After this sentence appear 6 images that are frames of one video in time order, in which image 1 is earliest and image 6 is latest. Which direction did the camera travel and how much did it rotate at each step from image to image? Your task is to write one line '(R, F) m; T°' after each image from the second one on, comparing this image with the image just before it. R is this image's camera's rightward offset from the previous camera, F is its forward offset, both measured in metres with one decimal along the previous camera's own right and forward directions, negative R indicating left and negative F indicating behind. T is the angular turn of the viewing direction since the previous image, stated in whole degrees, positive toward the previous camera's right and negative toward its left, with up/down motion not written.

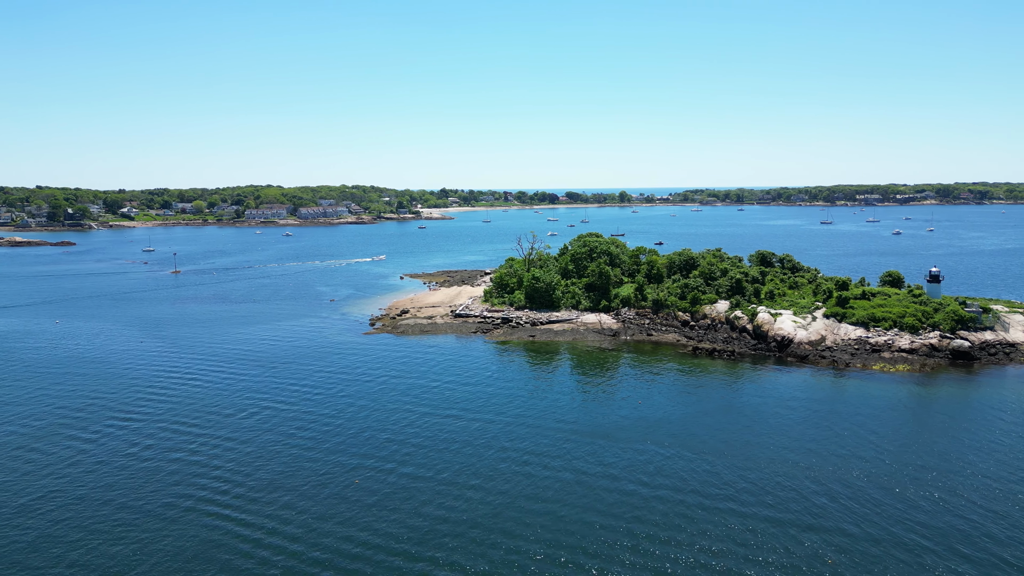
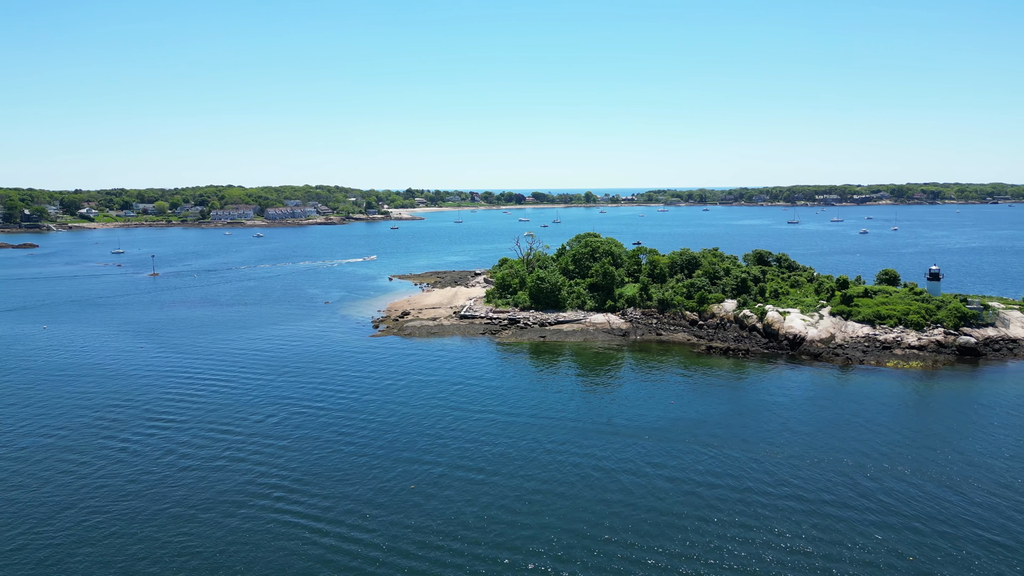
(-2.4, +0.4) m; +2°
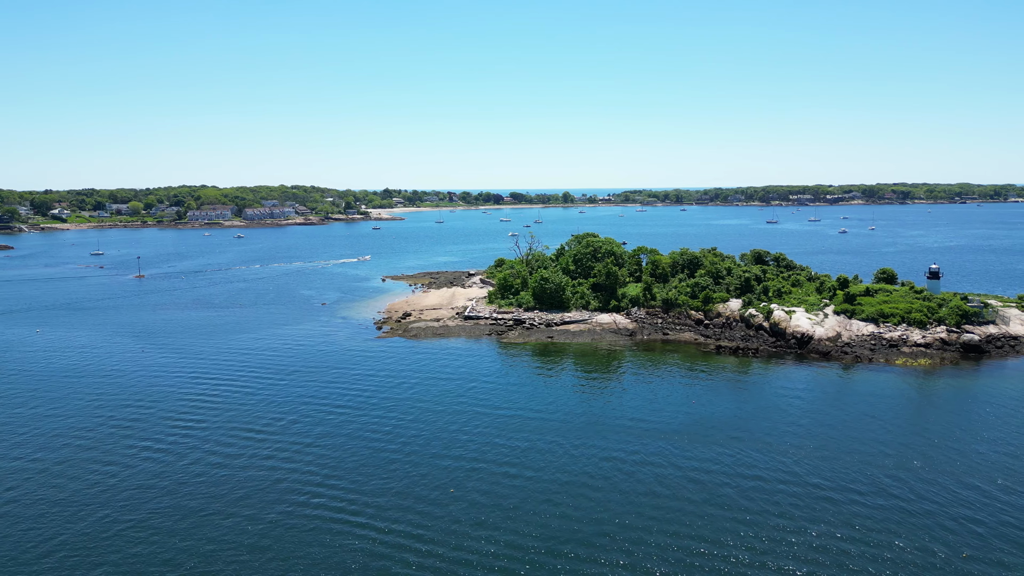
(-1.6, +0.2) m; +2°
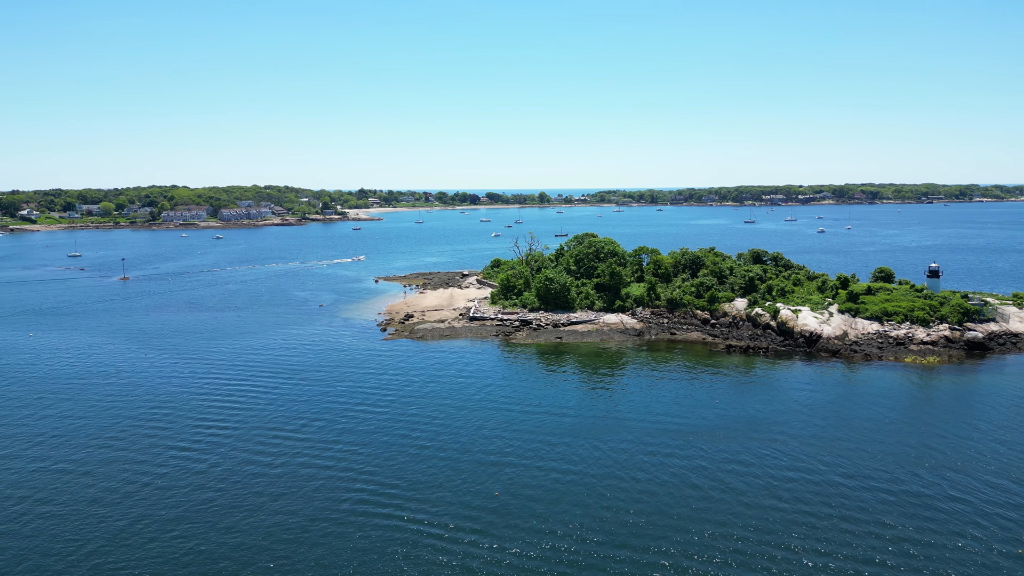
(-1.8, +0.2) m; +2°
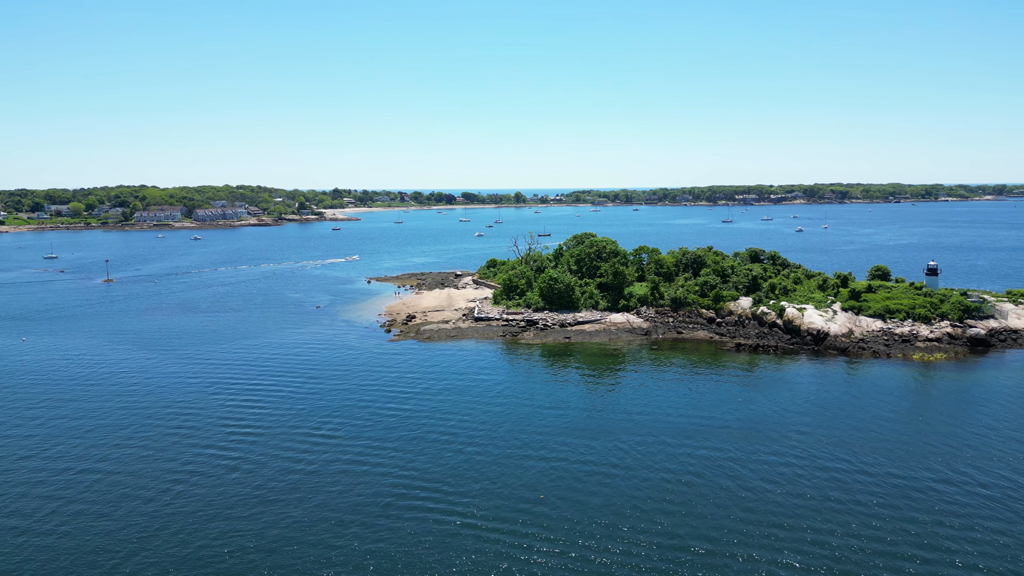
(-1.8, +0.2) m; +2°
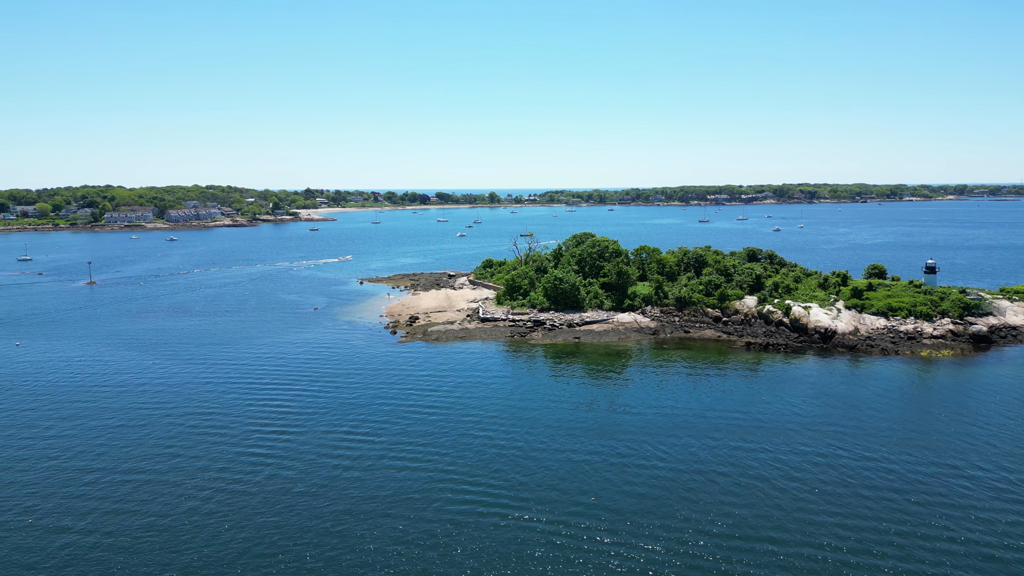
(-1.9, +0.2) m; +2°
